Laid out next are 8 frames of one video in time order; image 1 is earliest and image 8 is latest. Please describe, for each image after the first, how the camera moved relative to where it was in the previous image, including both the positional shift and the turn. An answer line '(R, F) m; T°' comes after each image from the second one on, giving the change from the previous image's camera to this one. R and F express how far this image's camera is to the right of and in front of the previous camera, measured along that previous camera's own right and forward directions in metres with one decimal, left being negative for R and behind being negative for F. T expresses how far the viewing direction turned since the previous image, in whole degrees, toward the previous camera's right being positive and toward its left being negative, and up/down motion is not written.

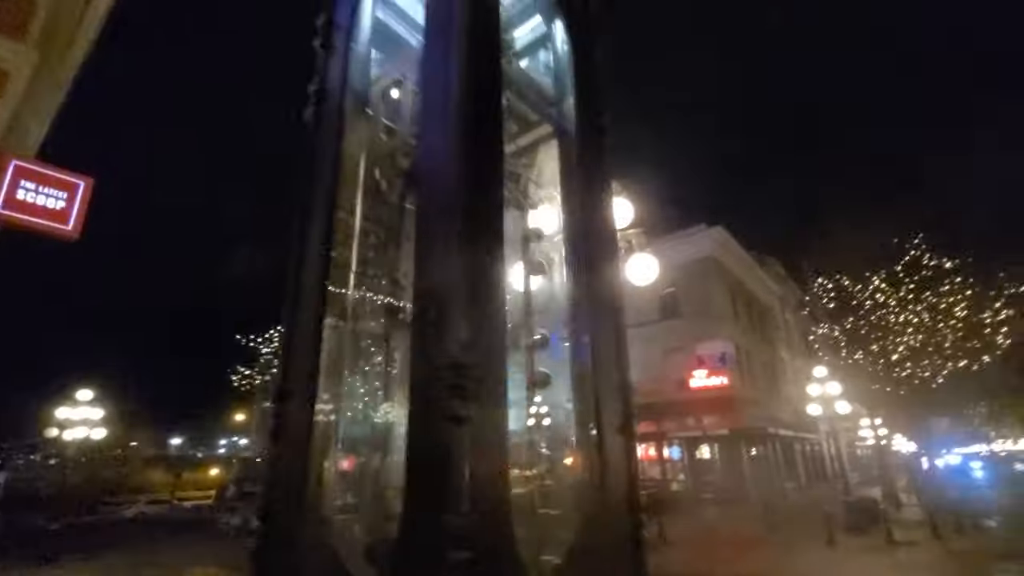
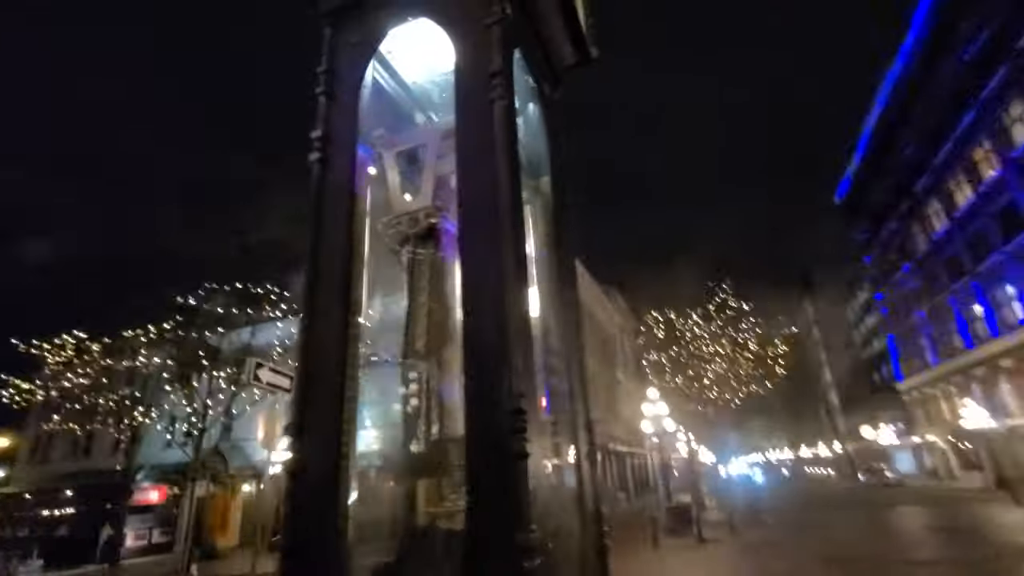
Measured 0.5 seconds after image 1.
(-0.8, -0.3) m; +16°
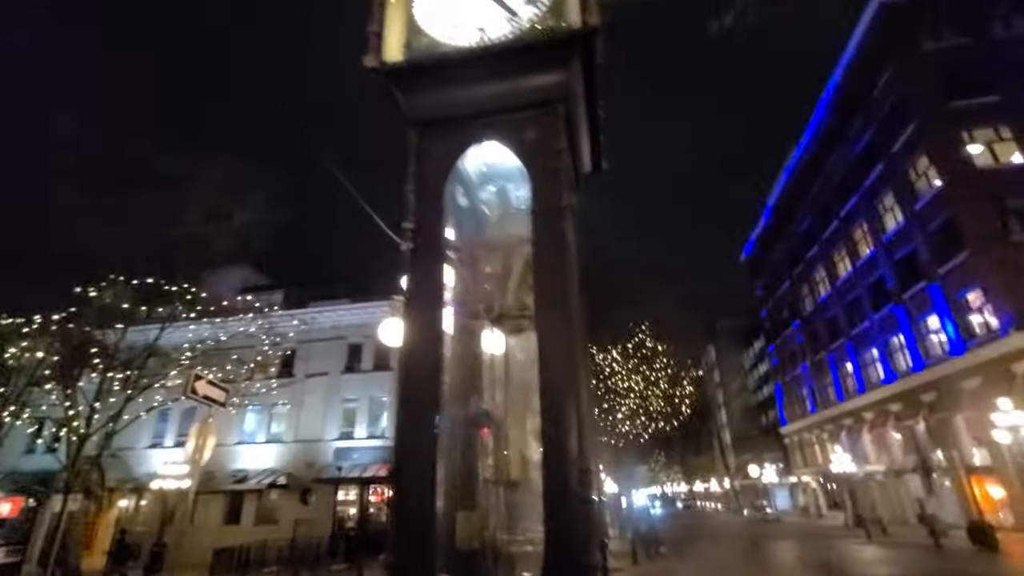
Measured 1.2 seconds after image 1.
(-0.7, -0.7) m; +9°
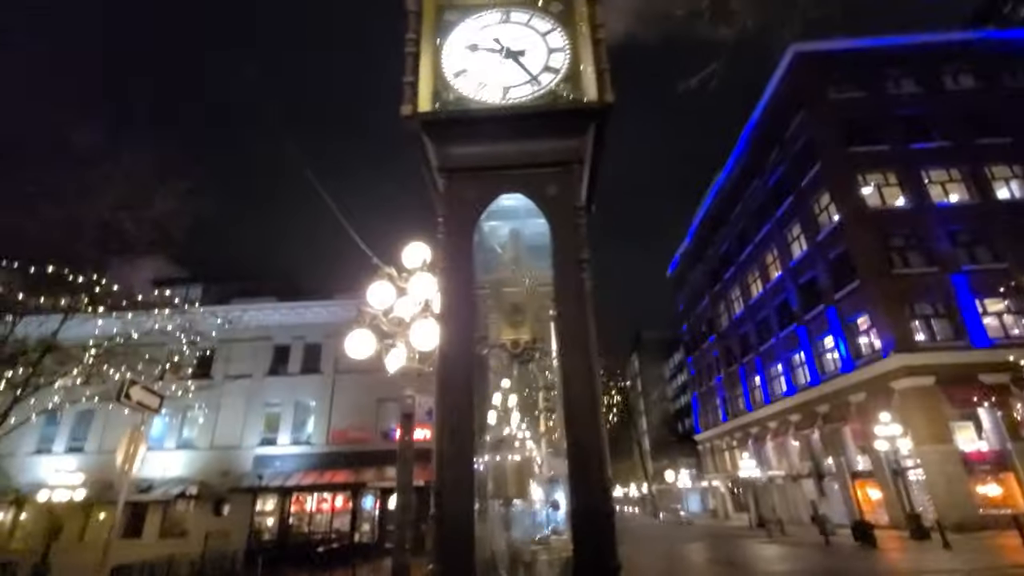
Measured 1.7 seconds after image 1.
(-0.3, -0.4) m; +7°
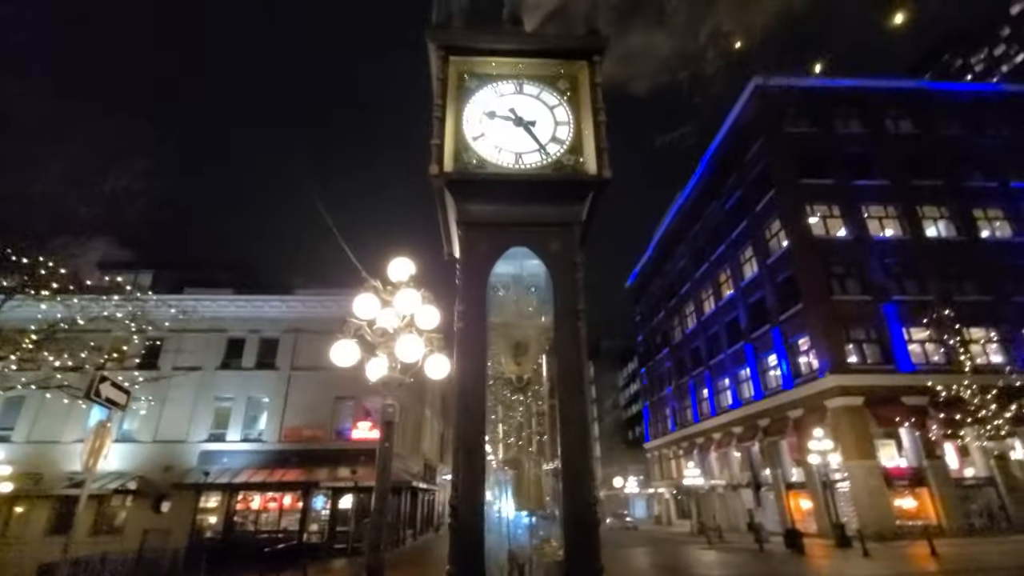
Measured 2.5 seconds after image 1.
(-0.2, -0.5) m; +4°
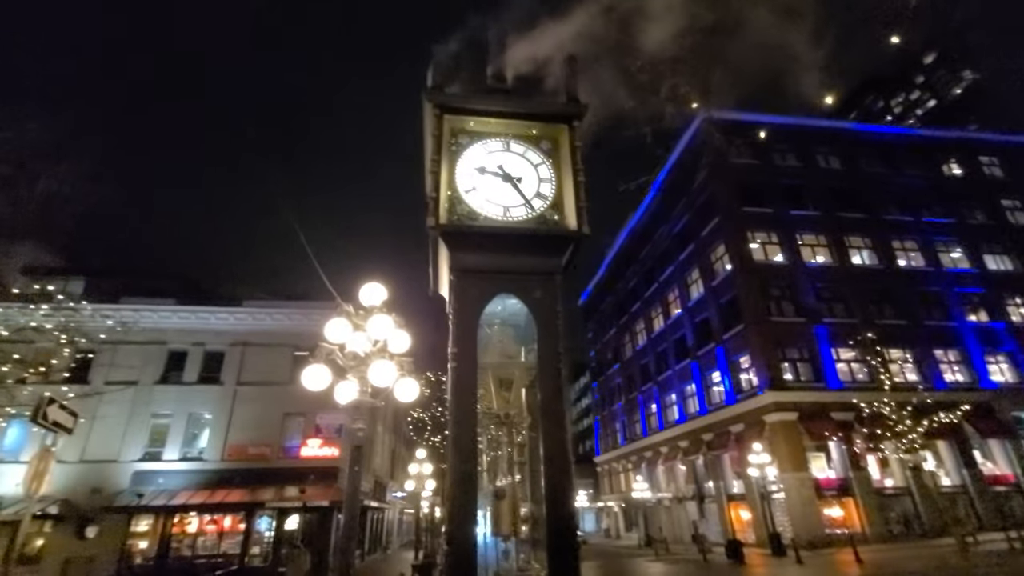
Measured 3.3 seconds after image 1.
(-0.2, -0.4) m; +5°
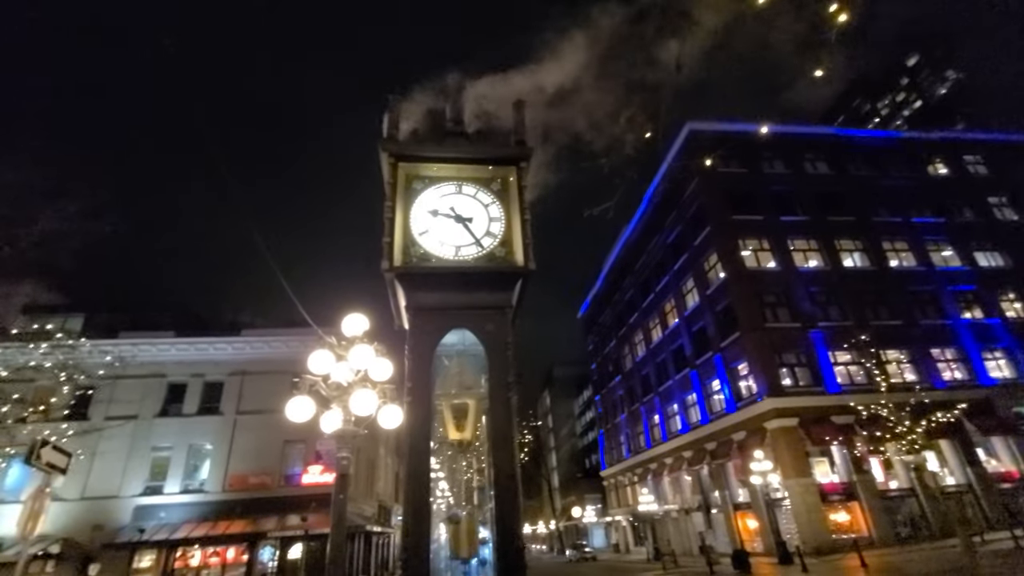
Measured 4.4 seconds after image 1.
(+0.2, -0.1) m; 0°
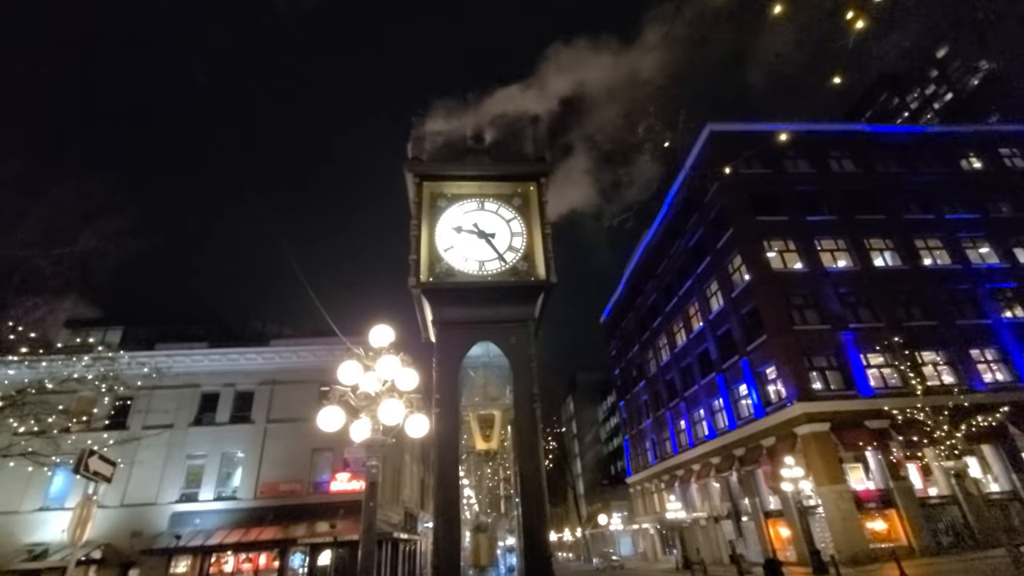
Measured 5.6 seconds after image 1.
(0.0, -0.1) m; -2°
